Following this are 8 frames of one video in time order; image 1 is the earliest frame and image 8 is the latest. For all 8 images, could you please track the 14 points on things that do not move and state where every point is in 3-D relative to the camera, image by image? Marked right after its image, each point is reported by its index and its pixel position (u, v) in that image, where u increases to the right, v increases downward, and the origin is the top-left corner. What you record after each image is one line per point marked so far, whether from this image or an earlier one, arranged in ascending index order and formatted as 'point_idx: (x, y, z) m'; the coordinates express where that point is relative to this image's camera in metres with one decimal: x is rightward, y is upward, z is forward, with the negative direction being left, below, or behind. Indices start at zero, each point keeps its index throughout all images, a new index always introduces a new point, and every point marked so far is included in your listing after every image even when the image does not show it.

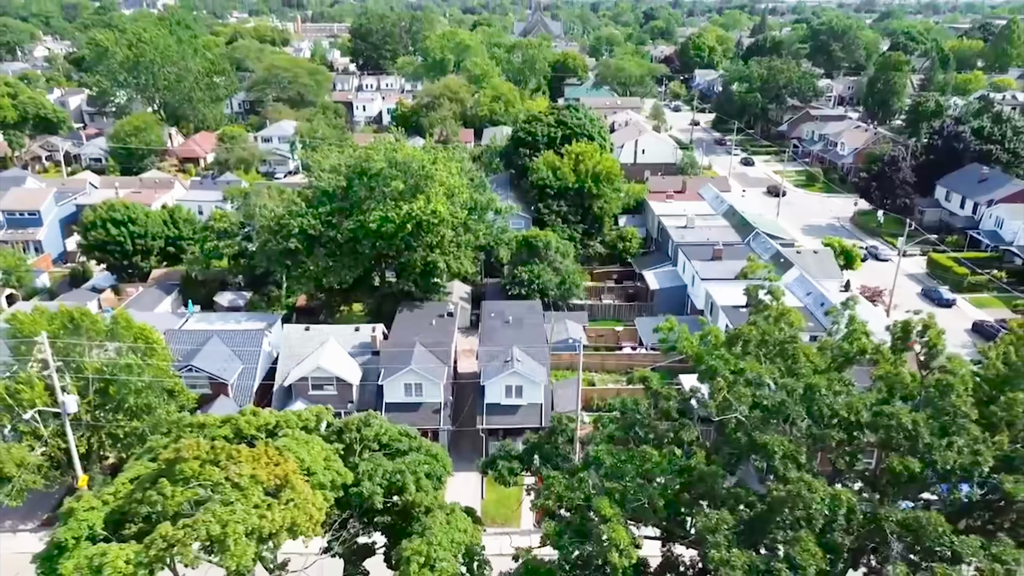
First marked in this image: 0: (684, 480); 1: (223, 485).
0: (+4.4, -4.9, +18.8) m
1: (-7.1, -4.8, +18.1) m
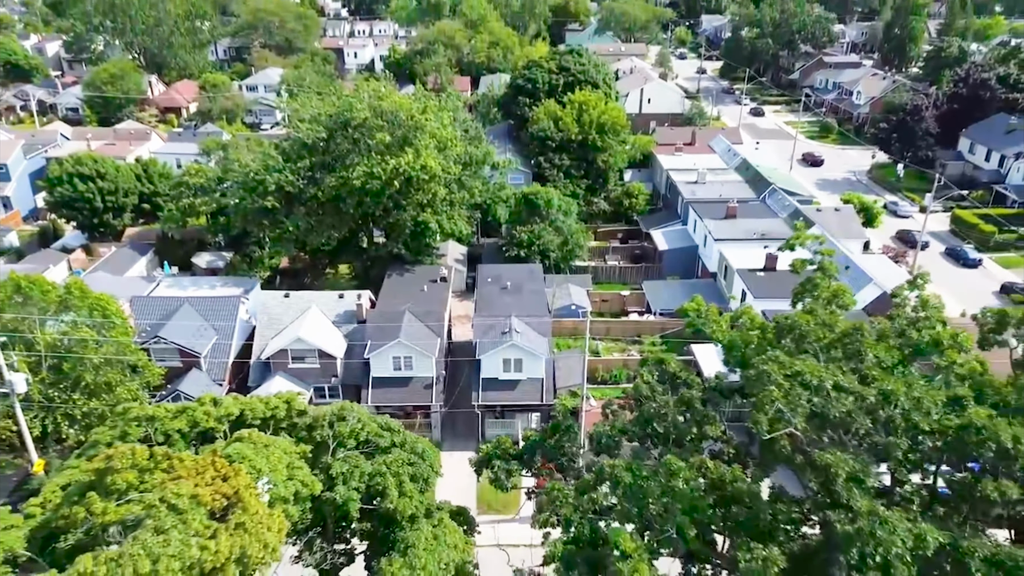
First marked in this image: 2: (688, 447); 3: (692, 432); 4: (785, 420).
0: (+4.3, -4.5, +15.6) m
1: (-7.1, -4.4, +14.8) m
2: (+4.8, -4.3, +20.1) m
3: (+4.9, -3.9, +20.1) m
4: (+5.6, -2.7, +15.0) m
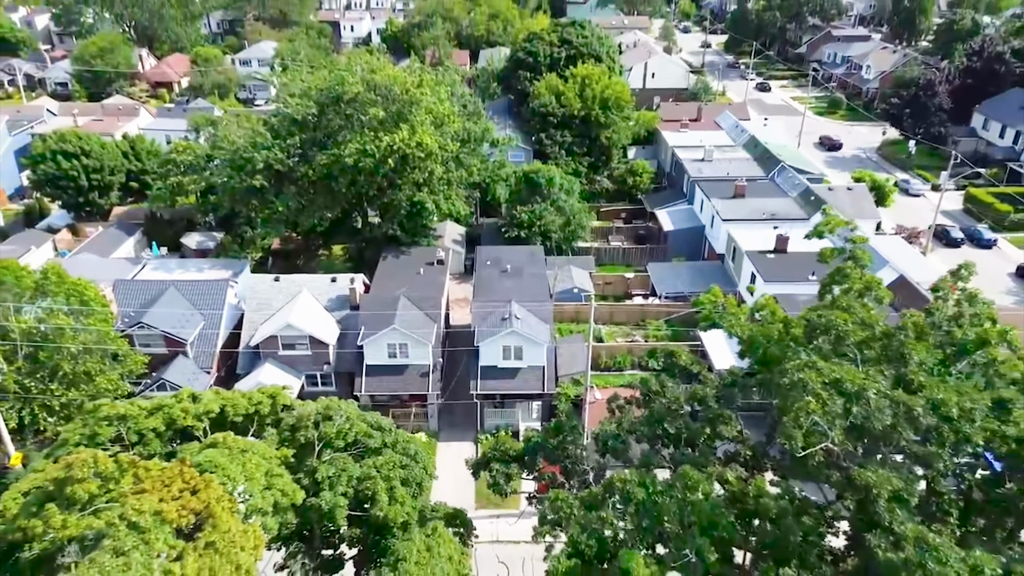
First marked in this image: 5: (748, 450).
0: (+4.3, -4.3, +14.1) m
1: (-7.1, -4.3, +13.3) m
2: (+4.8, -4.1, +18.6) m
3: (+4.9, -3.6, +18.6) m
4: (+5.6, -2.6, +13.5) m
5: (+6.0, -4.1, +18.8) m
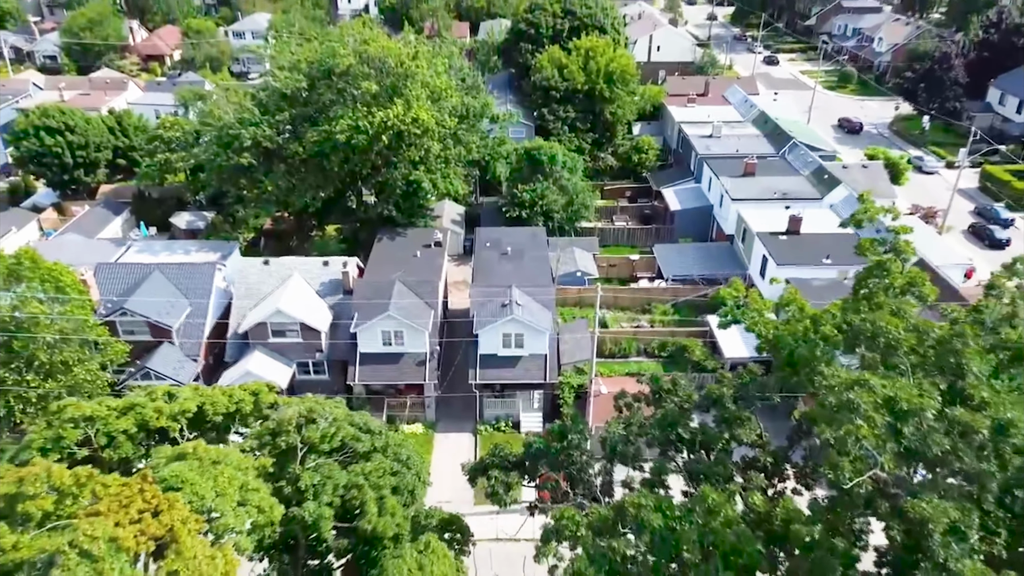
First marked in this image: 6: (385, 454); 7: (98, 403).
0: (+4.3, -4.3, +12.6) m
1: (-7.2, -4.3, +11.9) m
2: (+4.8, -3.9, +17.1) m
3: (+4.9, -3.5, +17.1) m
4: (+5.6, -2.6, +11.9) m
5: (+6.0, -3.9, +17.3) m
6: (-3.1, -4.0, +17.9) m
7: (-10.5, -3.0, +18.7) m
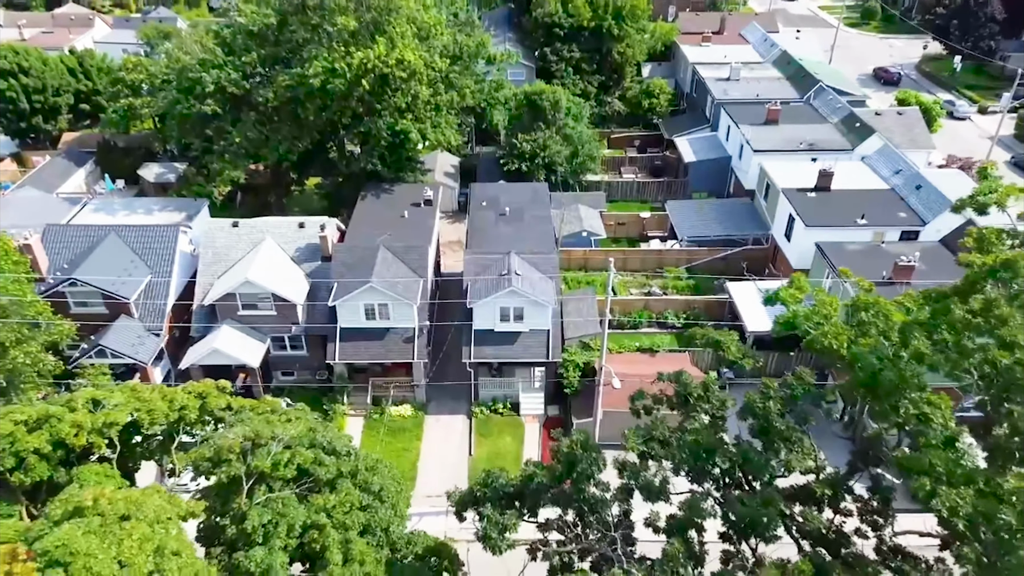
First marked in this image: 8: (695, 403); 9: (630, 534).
0: (+4.3, -4.5, +9.3) m
1: (-7.2, -4.5, +8.6) m
2: (+4.7, -3.7, +13.8) m
3: (+4.8, -3.3, +13.7) m
4: (+5.5, -2.8, +8.5) m
5: (+5.9, -3.8, +14.0) m
6: (-3.1, -3.8, +14.6) m
7: (-10.6, -2.7, +15.4) m
8: (+4.0, -2.5, +16.2) m
9: (+2.2, -4.6, +13.9) m
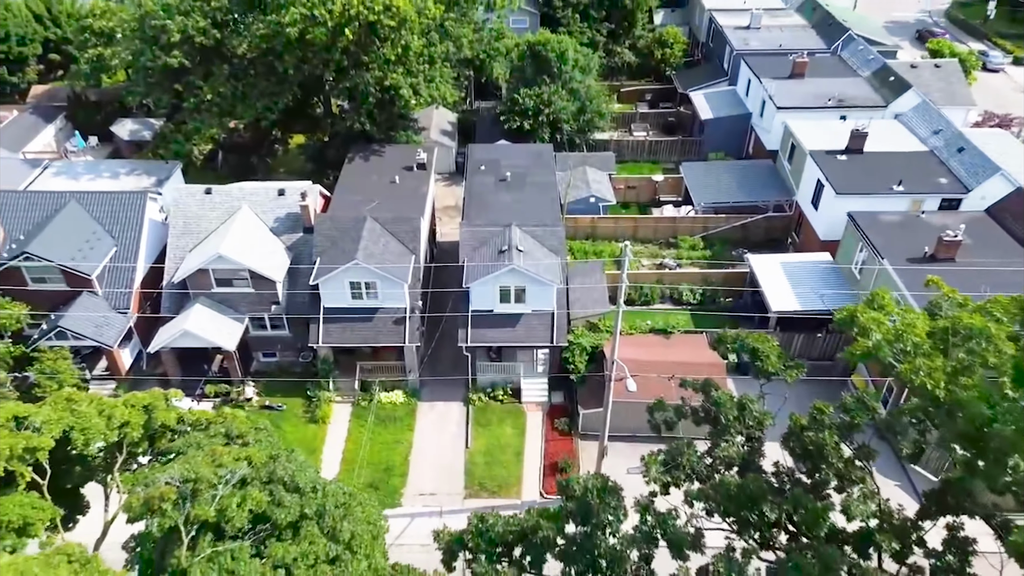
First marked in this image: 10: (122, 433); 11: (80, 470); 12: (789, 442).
0: (+4.2, -4.9, +6.9) m
1: (-7.3, -5.0, +6.2) m
2: (+4.7, -3.9, +11.3) m
3: (+4.8, -3.5, +11.2) m
4: (+5.5, -3.3, +6.0) m
5: (+5.9, -3.9, +11.5) m
6: (-3.2, -3.9, +12.2) m
7: (-10.6, -2.7, +12.9) m
8: (+4.0, -2.5, +13.6) m
9: (+2.2, -4.7, +11.5) m
10: (-7.5, -2.8, +14.3) m
11: (-8.6, -3.6, +14.5) m
12: (+4.8, -2.7, +12.6) m
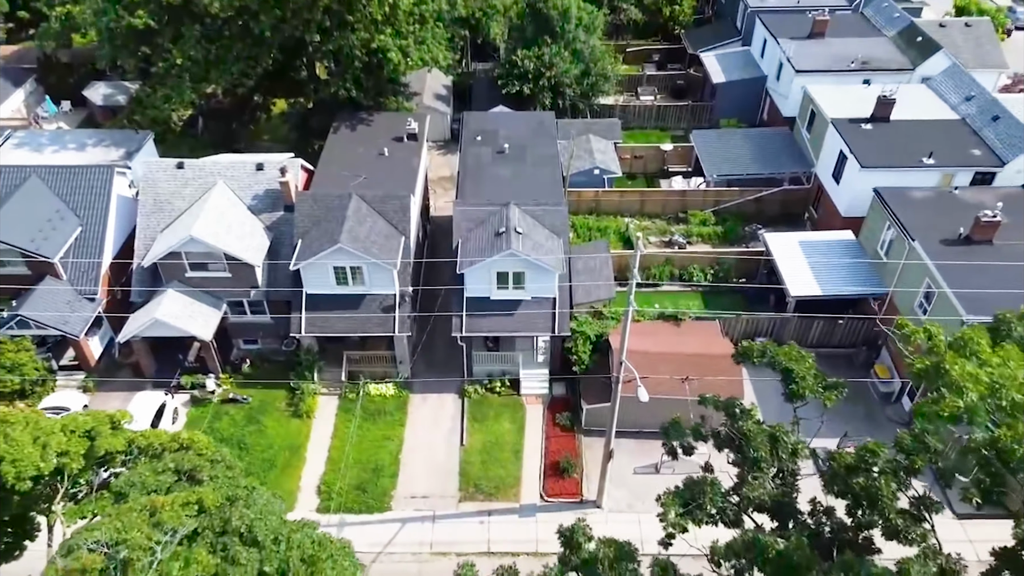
0: (+4.2, -5.5, +5.2) m
1: (-7.3, -5.6, +4.5) m
2: (+4.6, -4.2, +9.5) m
3: (+4.7, -3.8, +9.4) m
4: (+5.4, -3.9, +4.2) m
5: (+5.8, -4.2, +9.7) m
6: (-3.2, -4.2, +10.4) m
7: (-10.6, -2.9, +11.0) m
8: (+3.9, -2.7, +11.8) m
9: (+2.1, -5.0, +9.8) m
10: (-7.6, -3.0, +12.4) m
11: (-8.6, -3.8, +12.7) m
12: (+4.7, -2.9, +10.8) m
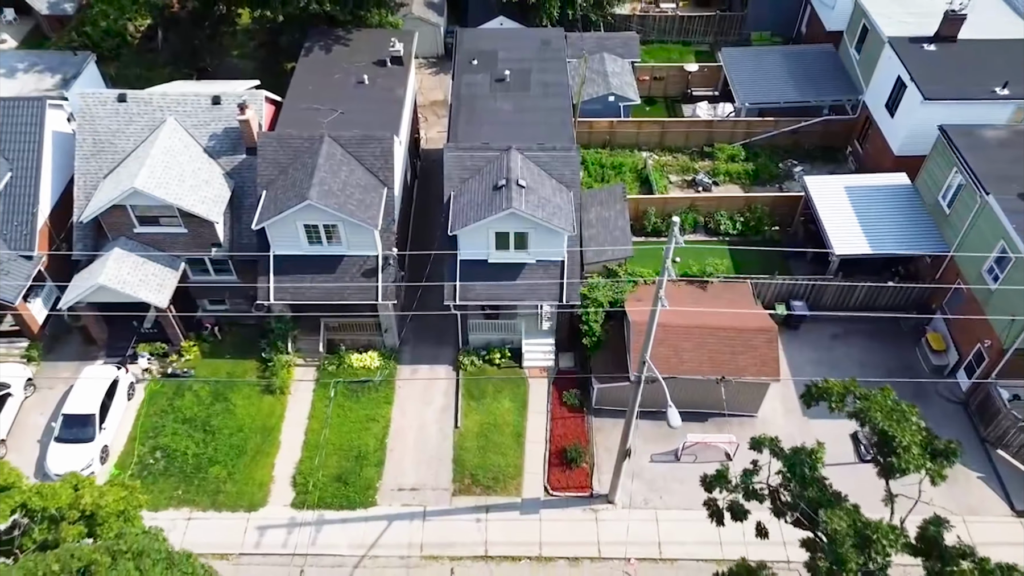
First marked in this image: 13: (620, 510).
0: (+4.1, -6.8, +2.7) m
1: (-7.3, -7.0, +2.1) m
2: (+4.6, -5.0, +6.8) m
3: (+4.7, -4.6, +6.6) m
4: (+5.4, -5.4, +1.5) m
5: (+5.8, -4.9, +7.0) m
6: (-3.2, -4.8, +7.6) m
7: (-10.6, -3.5, +8.2) m
8: (+3.9, -3.2, +8.8) m
9: (+2.1, -5.8, +7.2) m
10: (-7.6, -3.3, +9.5) m
11: (-8.6, -4.1, +10.0) m
12: (+4.7, -3.5, +7.8) m
13: (+2.8, -5.7, +19.0) m
